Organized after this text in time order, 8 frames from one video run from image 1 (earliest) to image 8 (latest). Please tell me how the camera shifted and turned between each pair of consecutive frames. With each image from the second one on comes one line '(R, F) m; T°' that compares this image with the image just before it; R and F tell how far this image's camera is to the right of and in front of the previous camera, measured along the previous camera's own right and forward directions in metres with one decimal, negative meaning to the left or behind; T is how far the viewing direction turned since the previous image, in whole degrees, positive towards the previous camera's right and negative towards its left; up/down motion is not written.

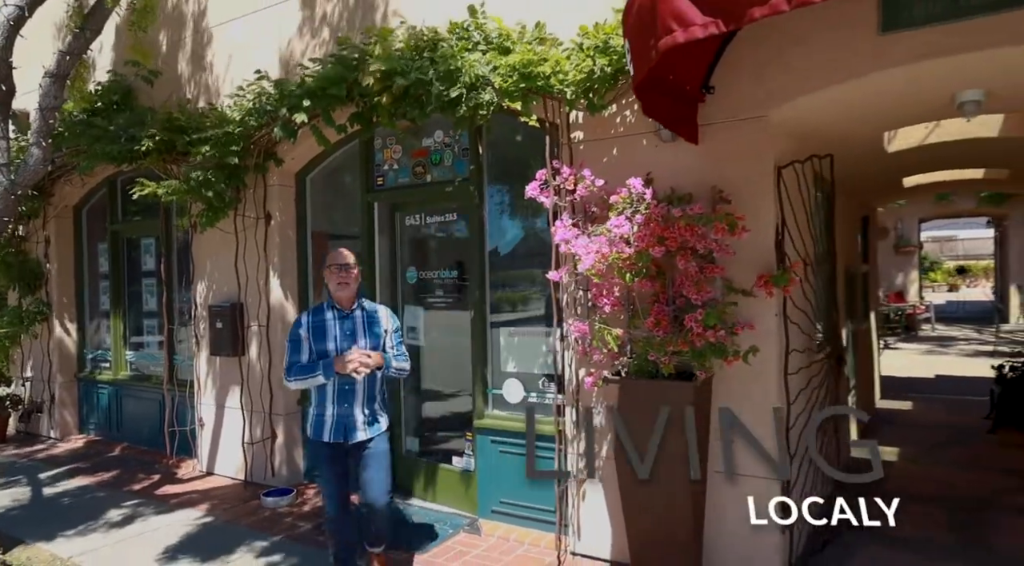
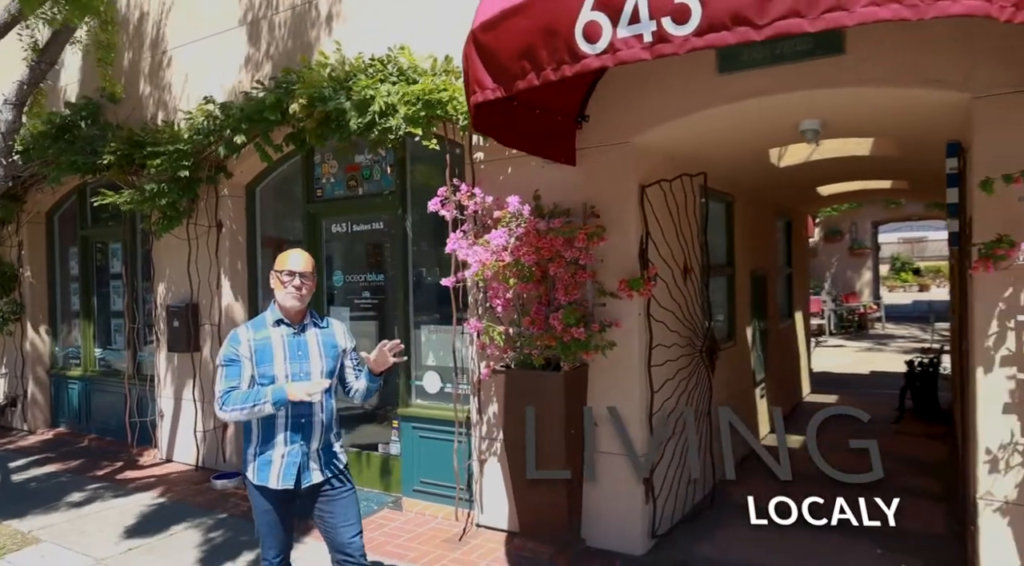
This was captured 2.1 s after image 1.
(+0.5, -0.5) m; +1°
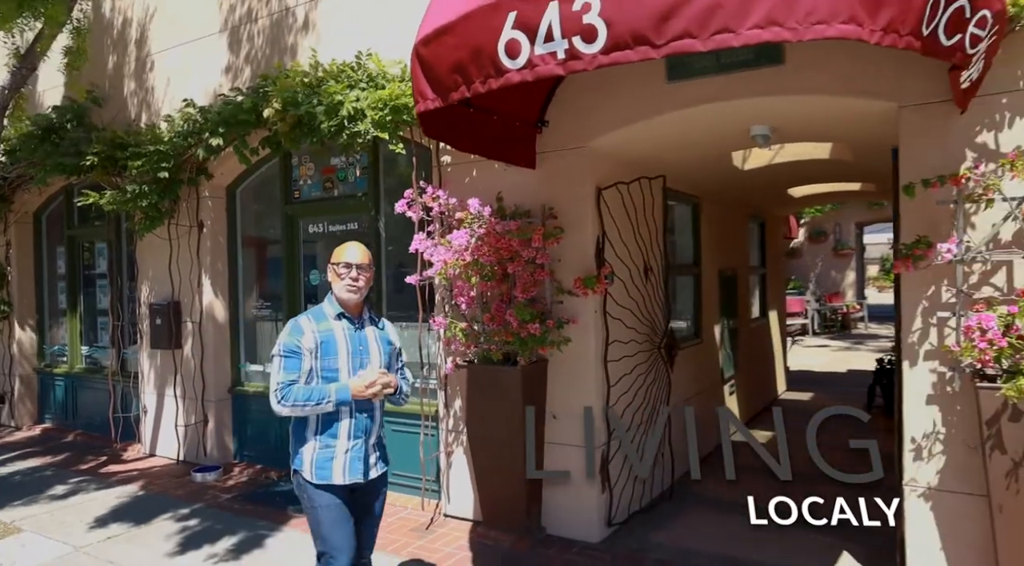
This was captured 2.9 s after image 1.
(+0.2, -0.2) m; 0°
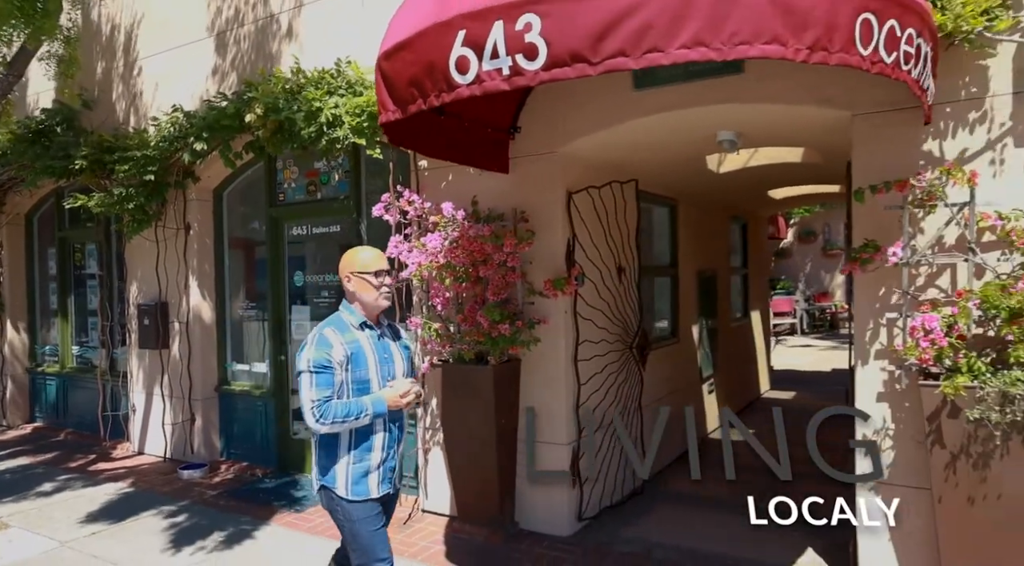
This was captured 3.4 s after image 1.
(+0.2, -0.1) m; 0°
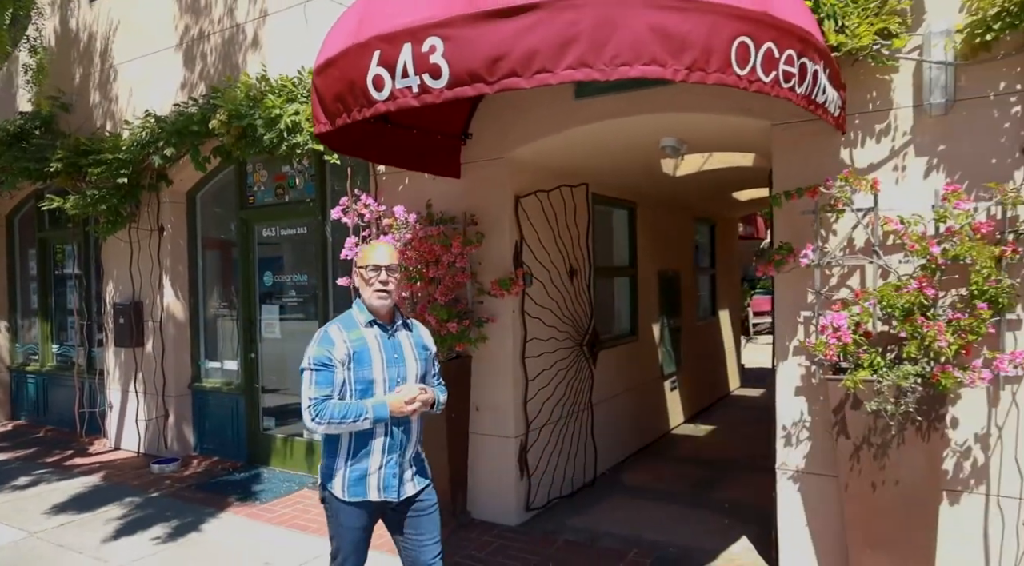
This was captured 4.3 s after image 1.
(+0.3, -0.2) m; 0°
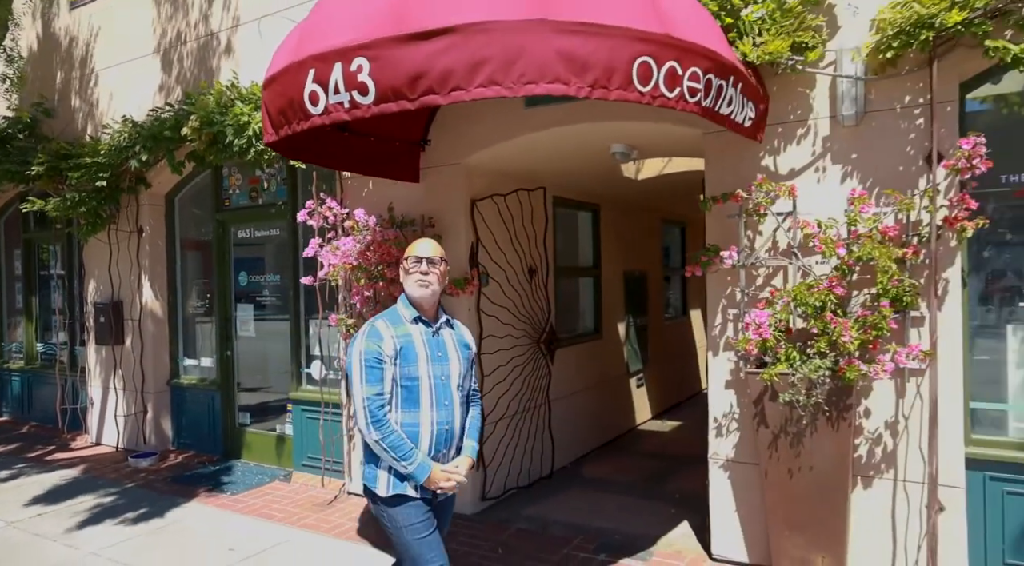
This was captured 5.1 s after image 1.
(+0.3, -0.2) m; 0°
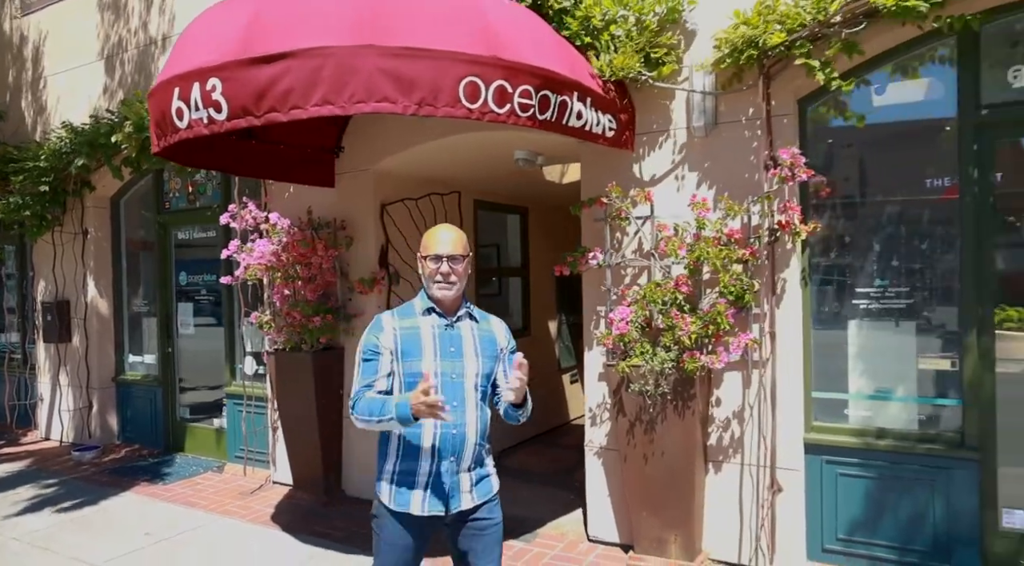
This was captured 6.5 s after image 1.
(+0.6, -0.3) m; 0°
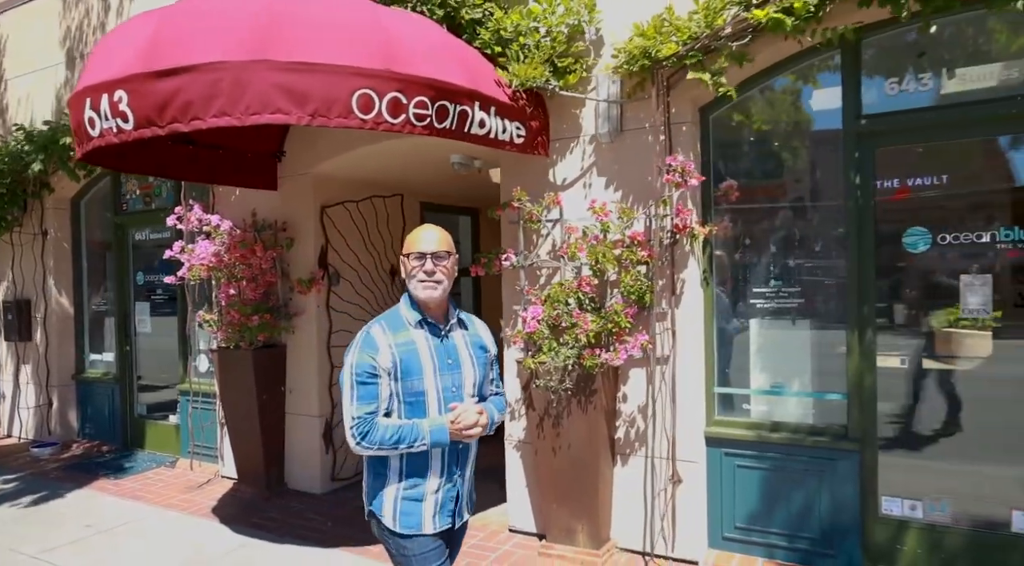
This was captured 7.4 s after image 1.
(+0.5, -0.2) m; 0°
